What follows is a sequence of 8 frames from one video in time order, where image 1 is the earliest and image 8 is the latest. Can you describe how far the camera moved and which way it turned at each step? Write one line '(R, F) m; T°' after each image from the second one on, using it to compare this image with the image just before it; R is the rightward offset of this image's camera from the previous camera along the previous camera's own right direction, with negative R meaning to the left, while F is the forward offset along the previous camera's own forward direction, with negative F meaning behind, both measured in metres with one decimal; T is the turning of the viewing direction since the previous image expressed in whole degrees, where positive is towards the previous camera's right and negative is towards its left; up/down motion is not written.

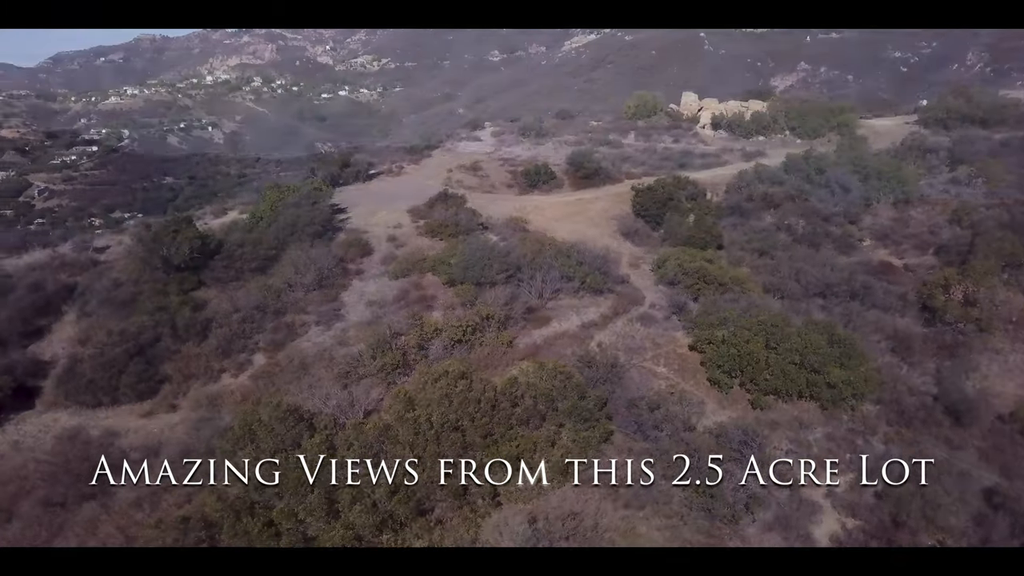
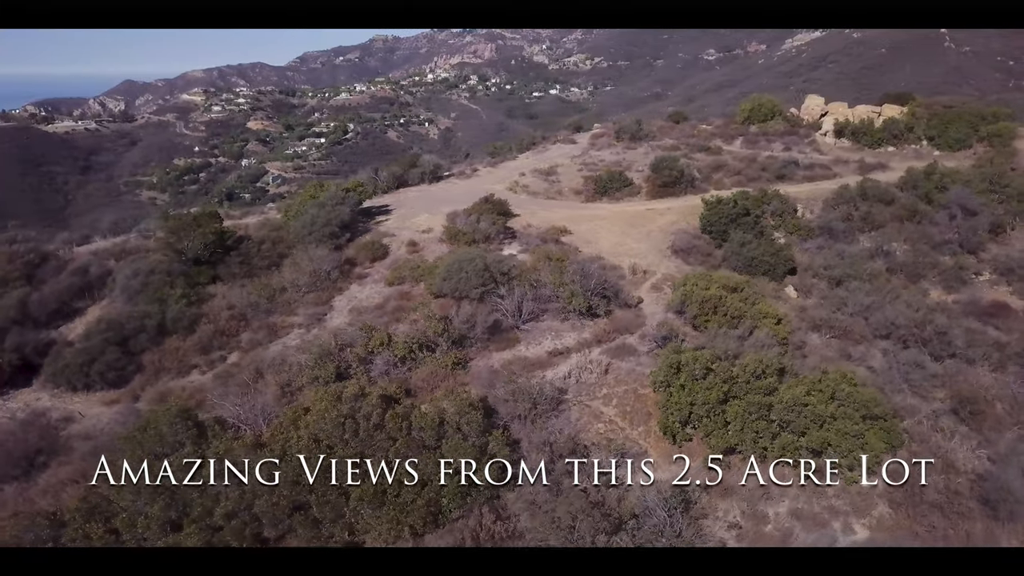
(+2.7, +1.1) m; -14°
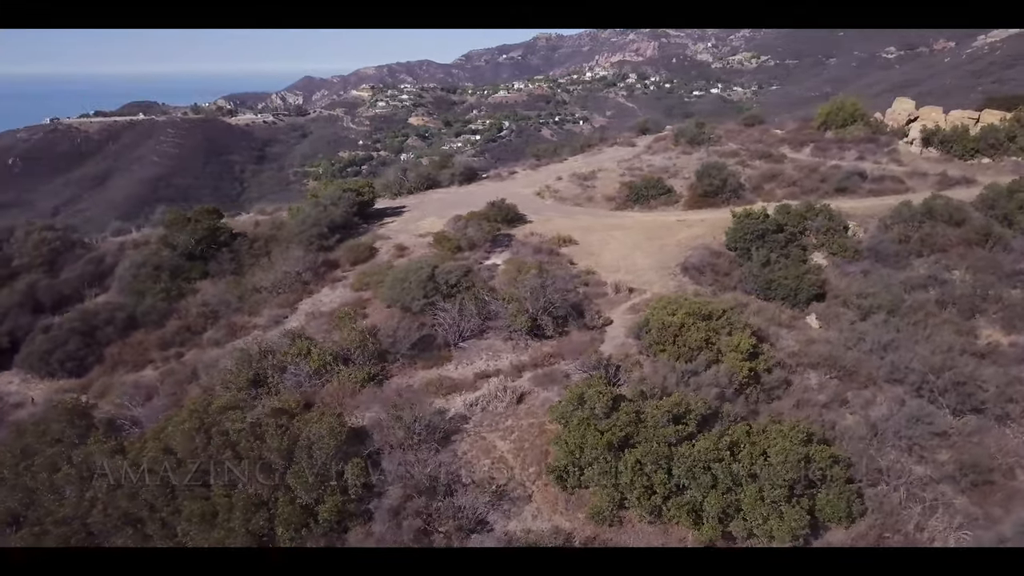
(+2.4, +0.9) m; -11°
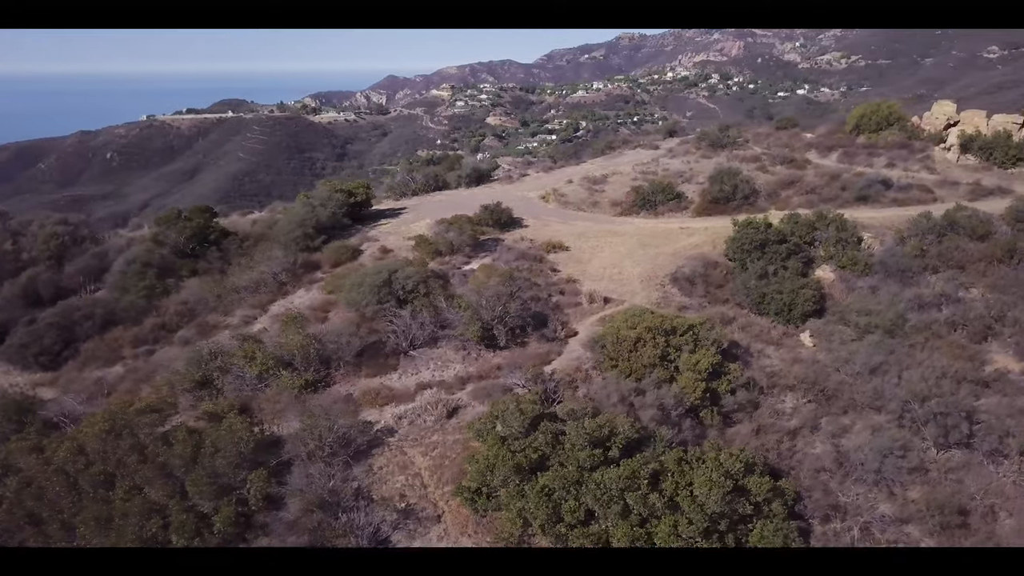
(+1.4, +0.4) m; -5°
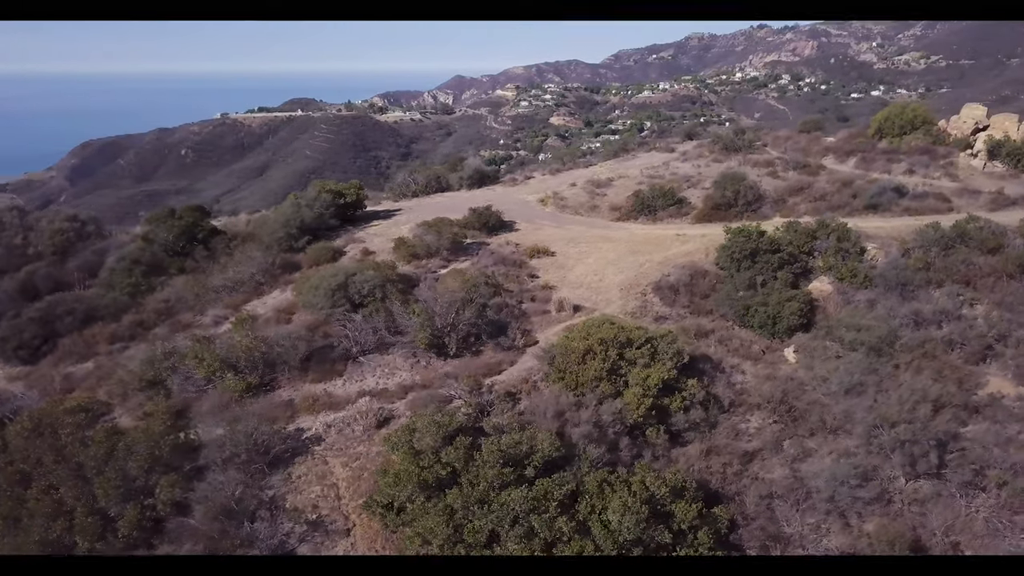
(+1.2, +0.3) m; -4°
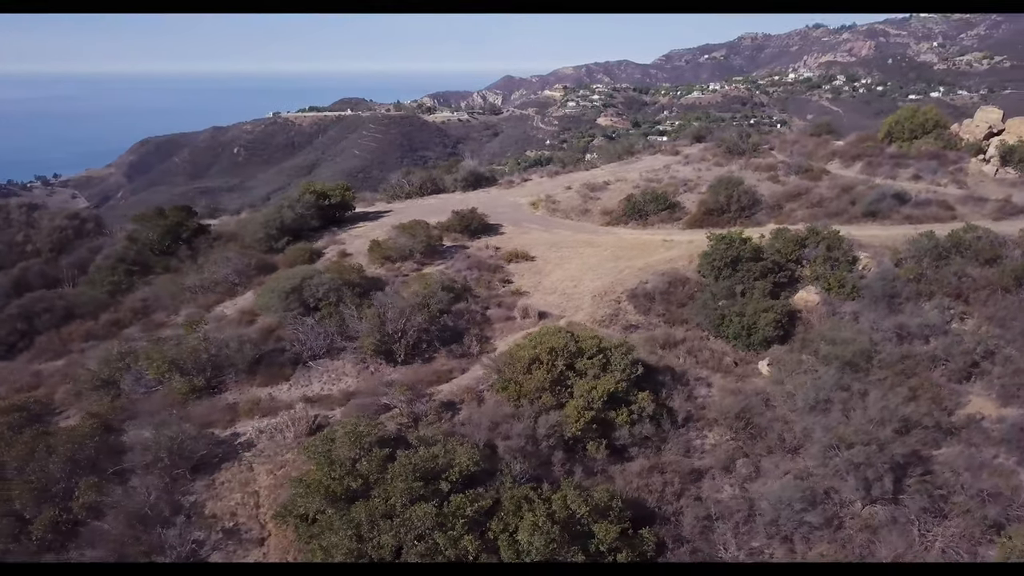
(+1.0, +0.2) m; -3°
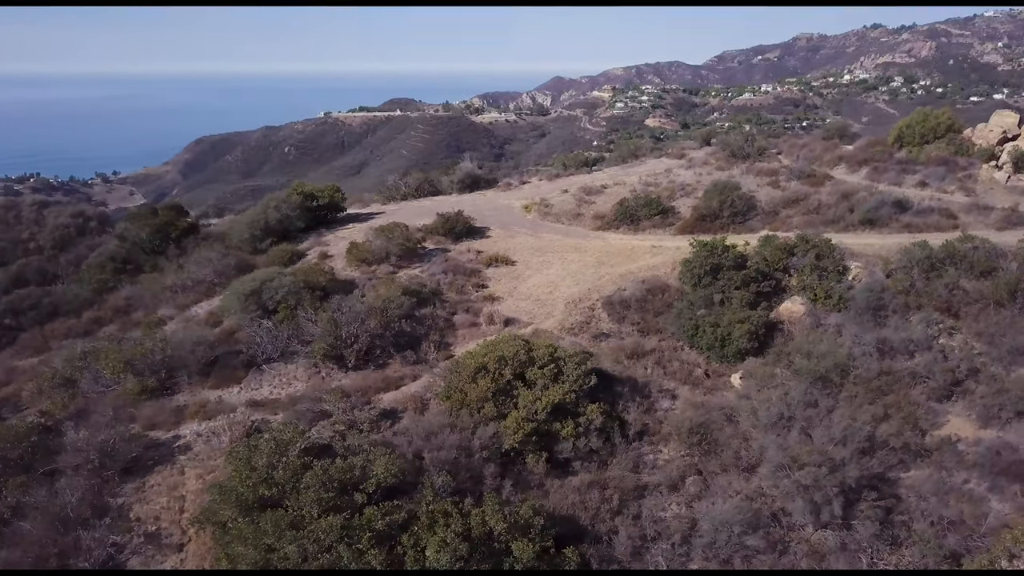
(+1.0, +0.2) m; -3°
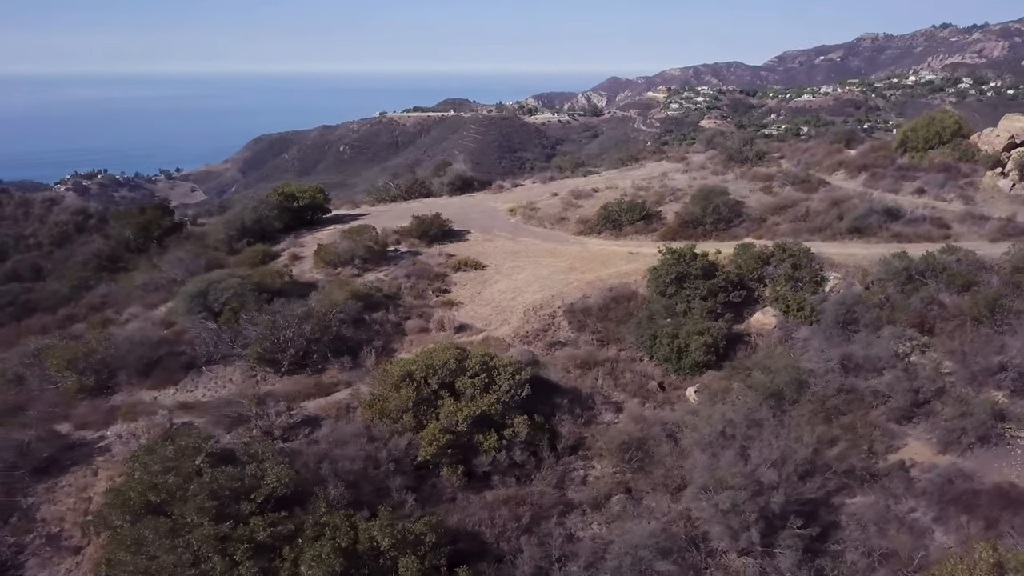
(+1.2, +0.3) m; -4°
